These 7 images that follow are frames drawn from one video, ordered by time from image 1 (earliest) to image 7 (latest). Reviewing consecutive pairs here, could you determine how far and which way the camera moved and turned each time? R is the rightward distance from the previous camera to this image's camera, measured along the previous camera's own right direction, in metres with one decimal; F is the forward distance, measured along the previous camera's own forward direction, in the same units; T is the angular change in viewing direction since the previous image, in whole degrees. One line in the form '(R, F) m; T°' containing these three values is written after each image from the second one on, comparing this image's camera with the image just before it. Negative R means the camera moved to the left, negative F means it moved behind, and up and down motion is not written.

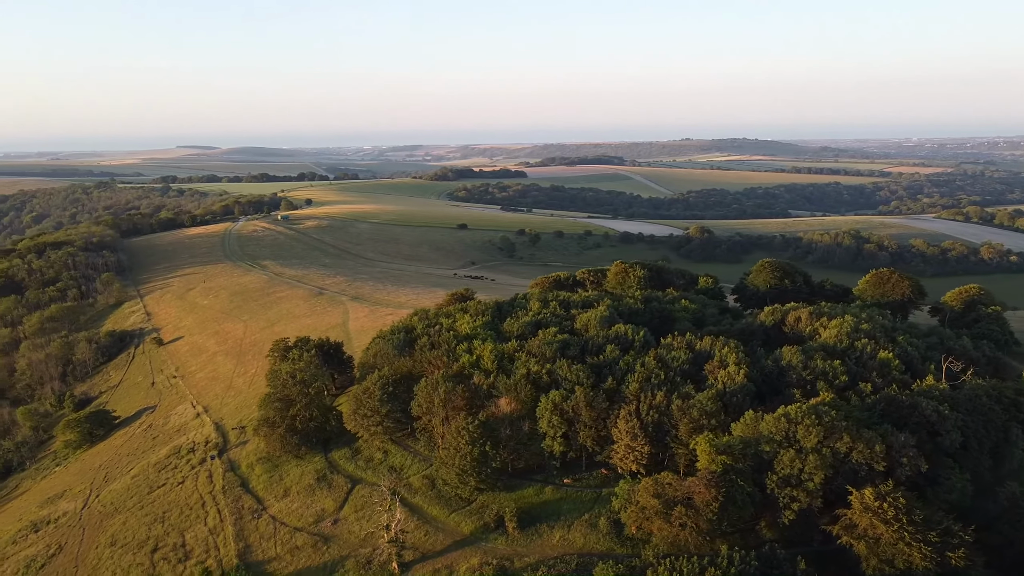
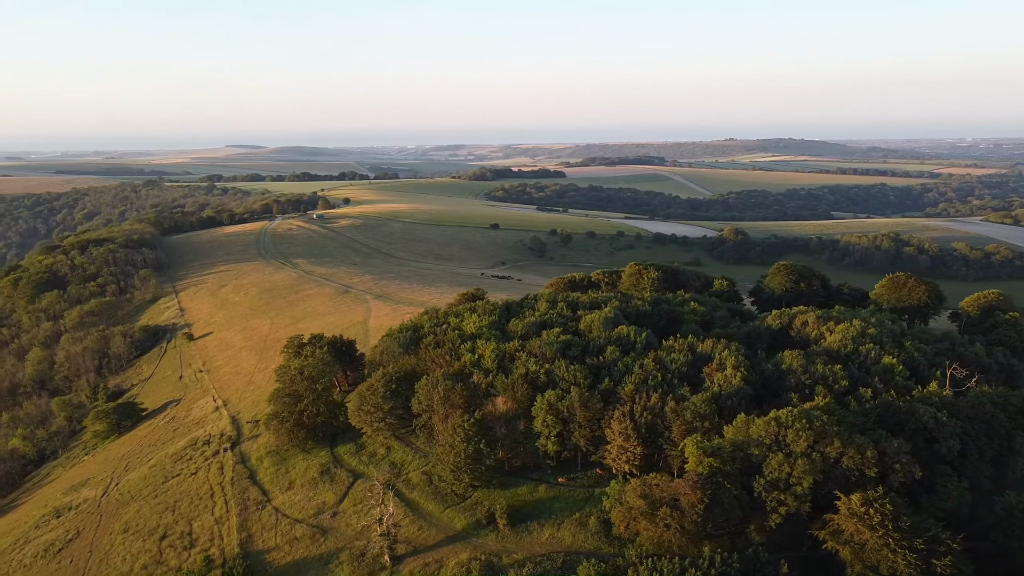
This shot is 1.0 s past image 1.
(+0.9, -0.2) m; -2°
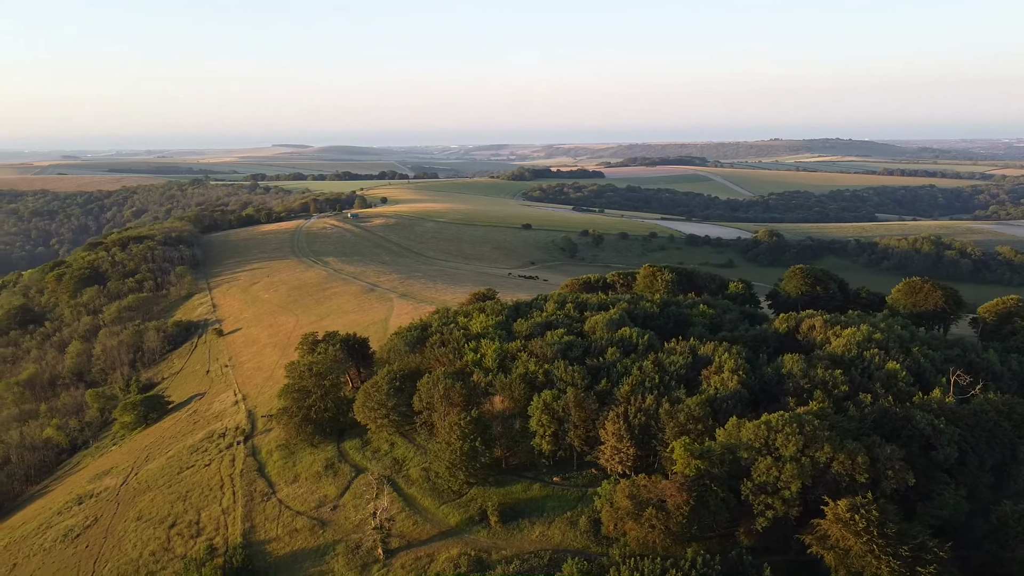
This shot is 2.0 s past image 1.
(+0.9, -0.2) m; -2°
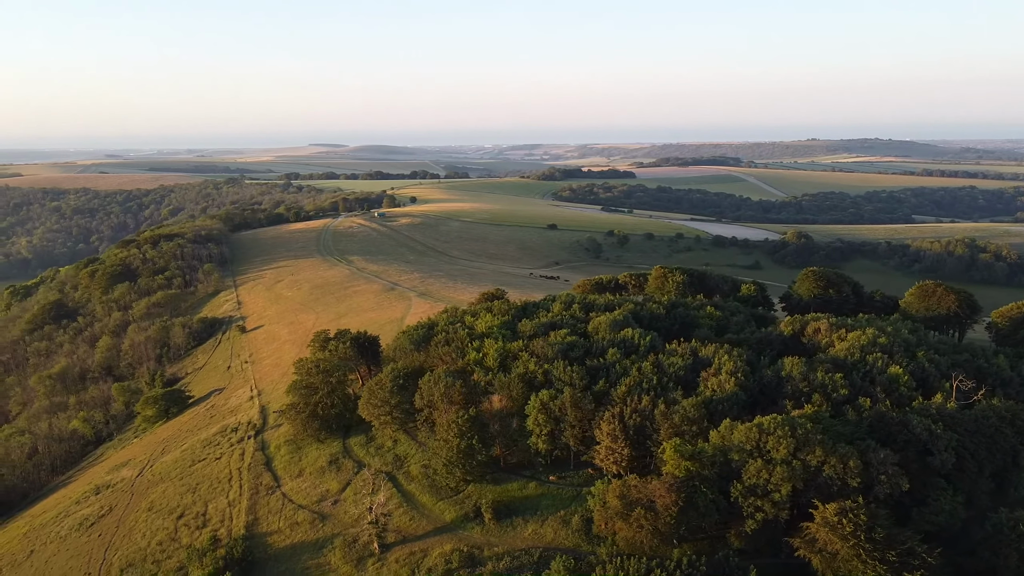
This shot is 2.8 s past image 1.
(+0.7, -0.2) m; -2°
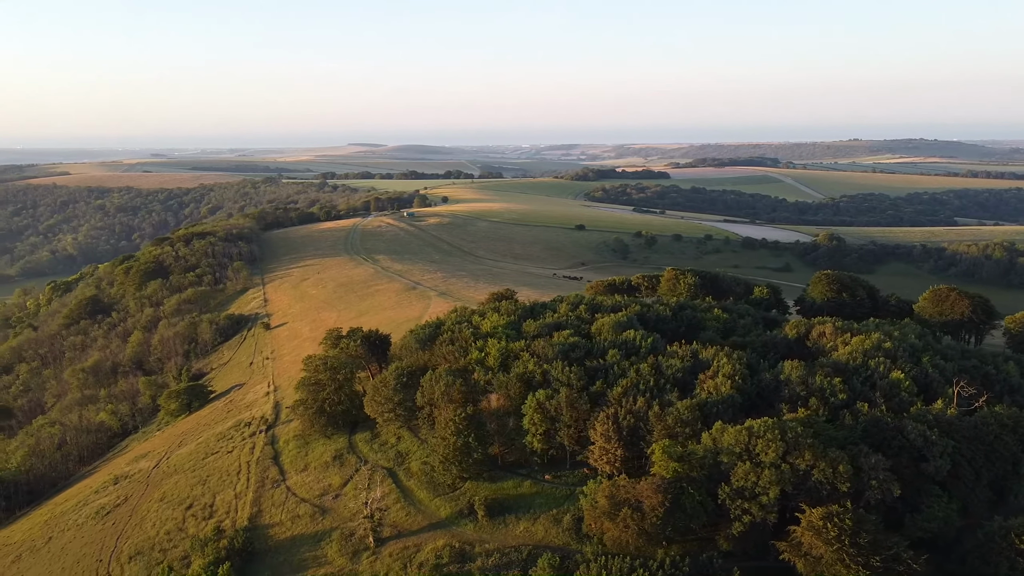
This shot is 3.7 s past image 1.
(+0.8, -0.3) m; -2°
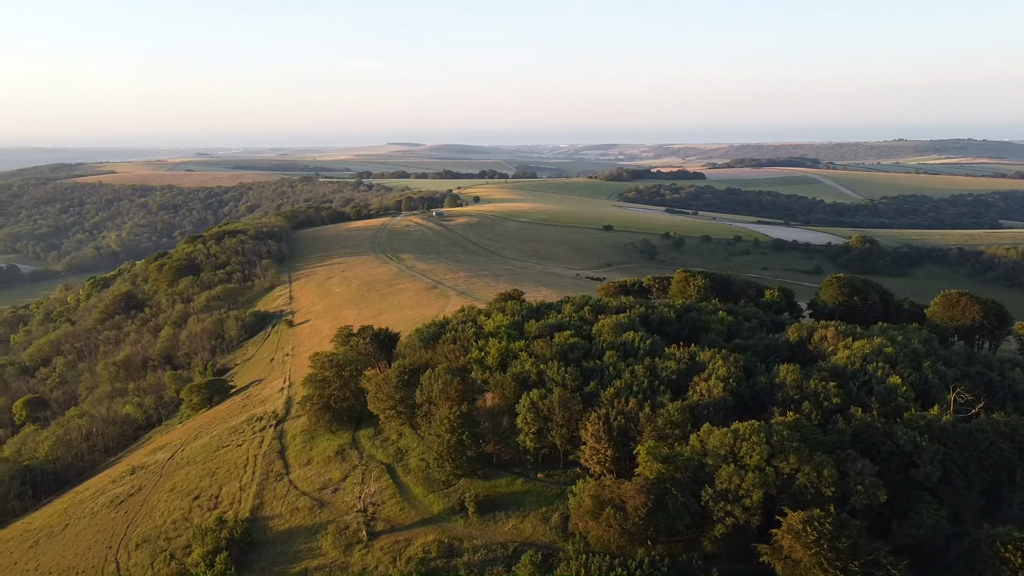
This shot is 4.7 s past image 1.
(+0.9, -0.3) m; -2°
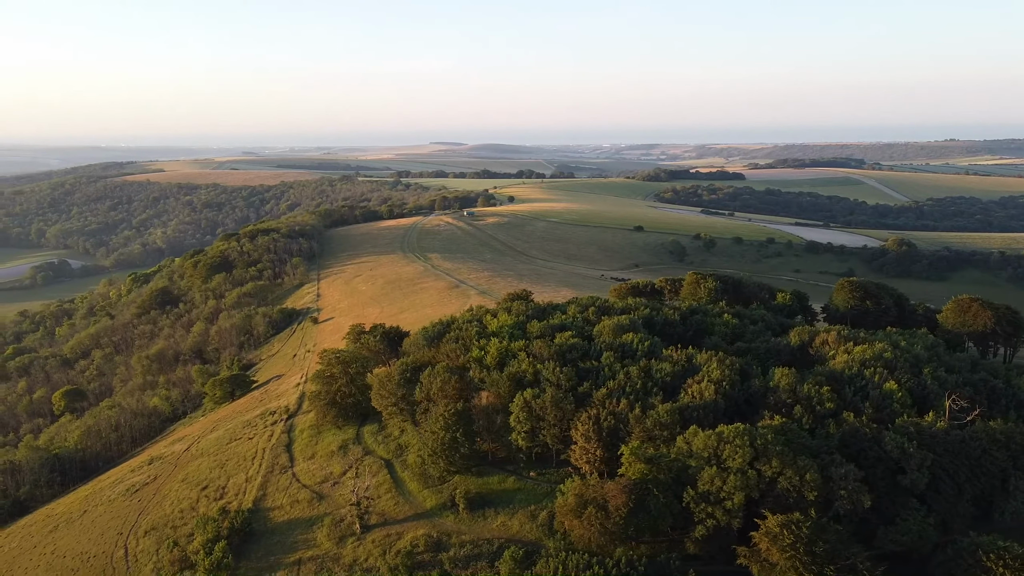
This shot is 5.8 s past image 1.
(+1.0, -0.3) m; -2°
